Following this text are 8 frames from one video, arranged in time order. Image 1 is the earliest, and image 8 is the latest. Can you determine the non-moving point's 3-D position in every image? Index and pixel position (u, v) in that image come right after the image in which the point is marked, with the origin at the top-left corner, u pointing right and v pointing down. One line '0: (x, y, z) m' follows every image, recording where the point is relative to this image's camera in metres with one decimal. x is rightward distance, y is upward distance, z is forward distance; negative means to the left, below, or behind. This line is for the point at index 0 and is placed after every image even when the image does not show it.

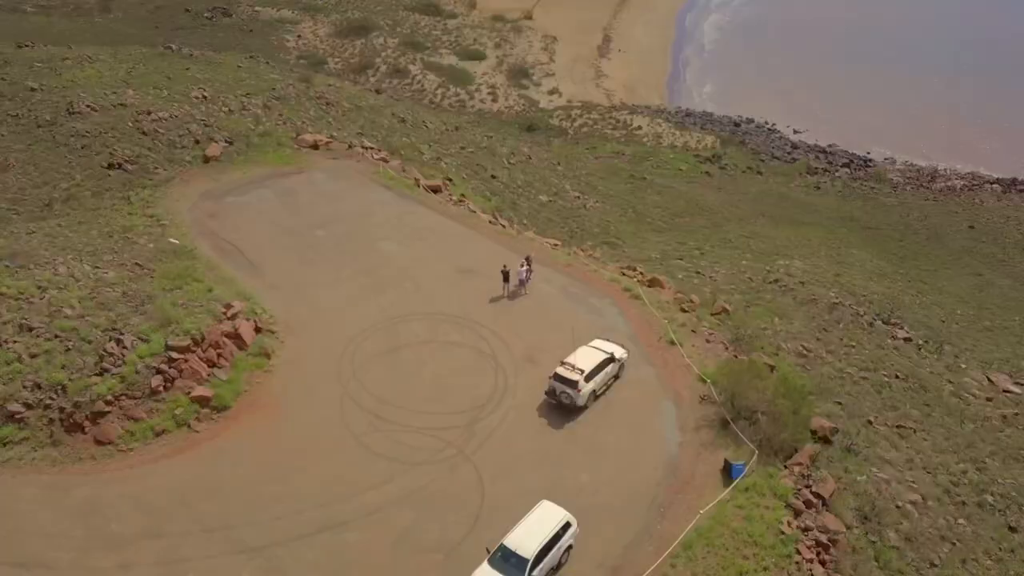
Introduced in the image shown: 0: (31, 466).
0: (-11.1, -4.1, +18.5) m
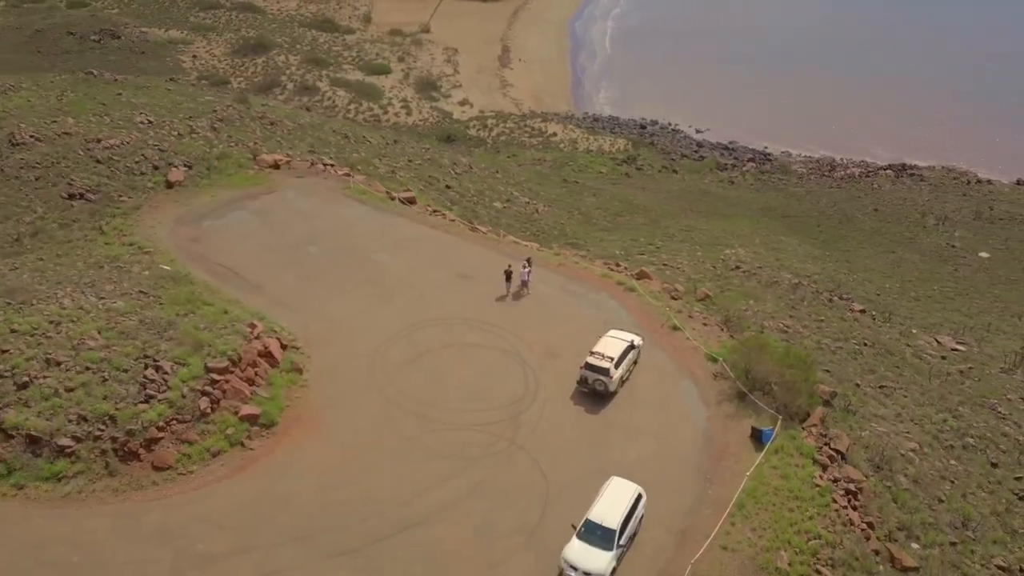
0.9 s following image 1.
0: (-9.6, -4.8, +18.3) m
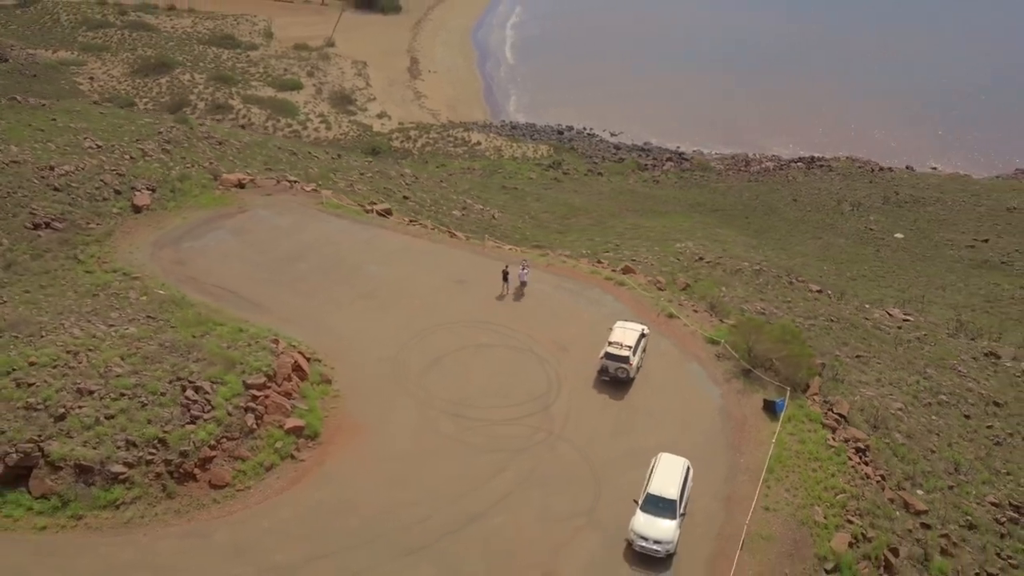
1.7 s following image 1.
0: (-8.1, -5.4, +18.3) m
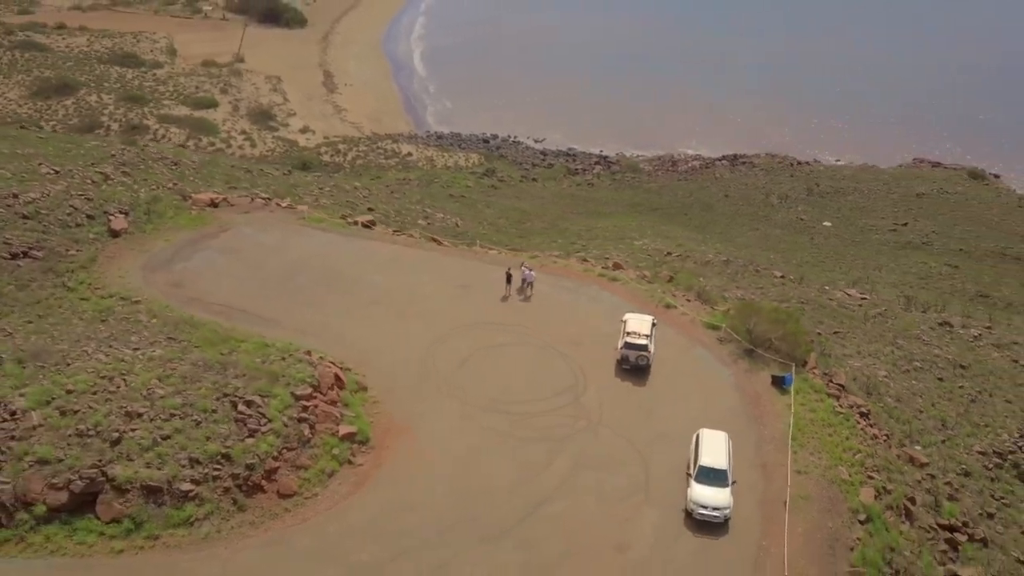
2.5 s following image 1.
0: (-6.5, -5.7, +18.5) m
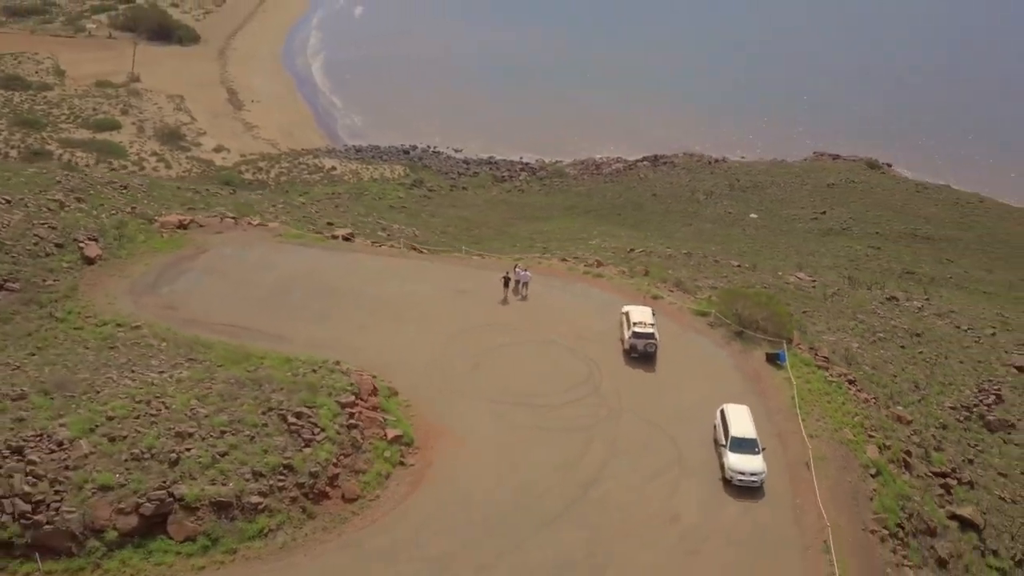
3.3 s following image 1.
0: (-4.8, -6.0, +18.9) m
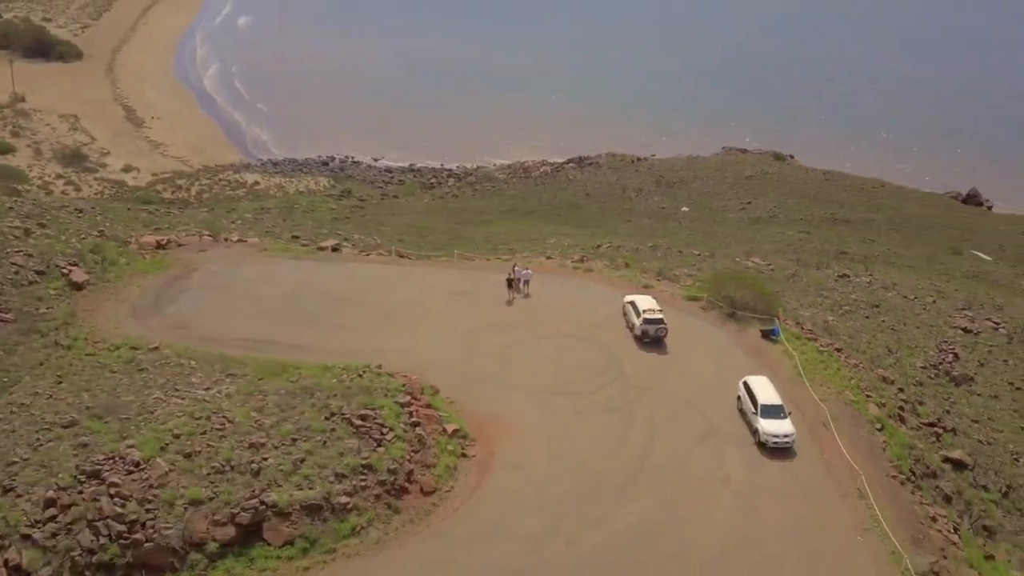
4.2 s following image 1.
0: (-2.8, -6.1, +19.8) m
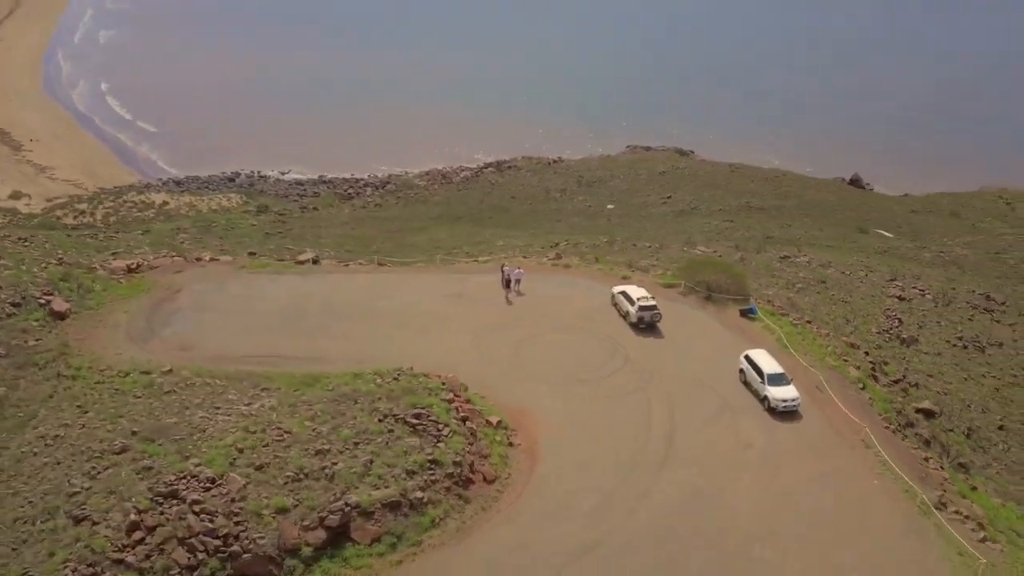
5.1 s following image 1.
0: (-1.0, -6.1, +20.8) m
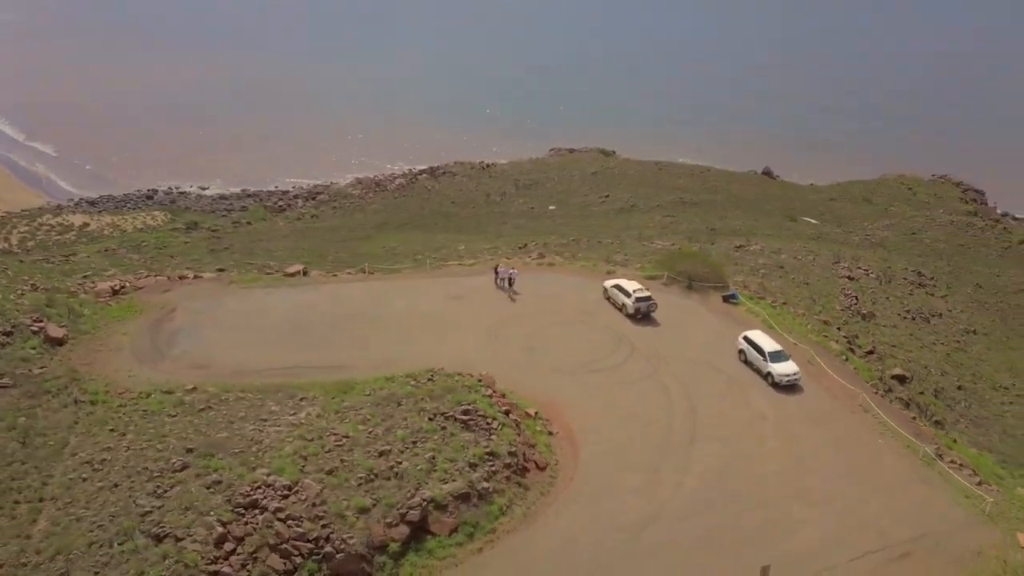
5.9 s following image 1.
0: (+0.7, -6.0, +22.0) m
